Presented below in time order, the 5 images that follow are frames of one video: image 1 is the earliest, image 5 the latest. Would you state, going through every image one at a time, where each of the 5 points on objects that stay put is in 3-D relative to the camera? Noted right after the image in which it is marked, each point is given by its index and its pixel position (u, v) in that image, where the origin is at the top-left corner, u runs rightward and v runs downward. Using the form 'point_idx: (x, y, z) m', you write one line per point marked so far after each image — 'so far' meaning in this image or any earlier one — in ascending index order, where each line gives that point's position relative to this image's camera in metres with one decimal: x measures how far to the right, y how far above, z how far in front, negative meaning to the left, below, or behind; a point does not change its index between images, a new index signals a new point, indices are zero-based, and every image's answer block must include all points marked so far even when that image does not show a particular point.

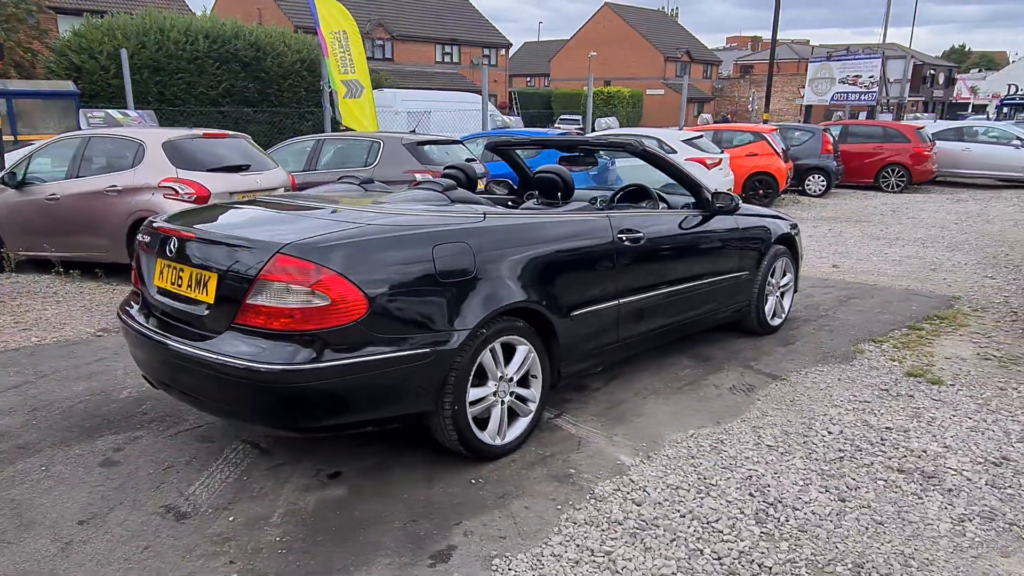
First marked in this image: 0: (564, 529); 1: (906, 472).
0: (+0.2, -0.9, +2.9) m
1: (+1.8, -0.9, +3.4) m
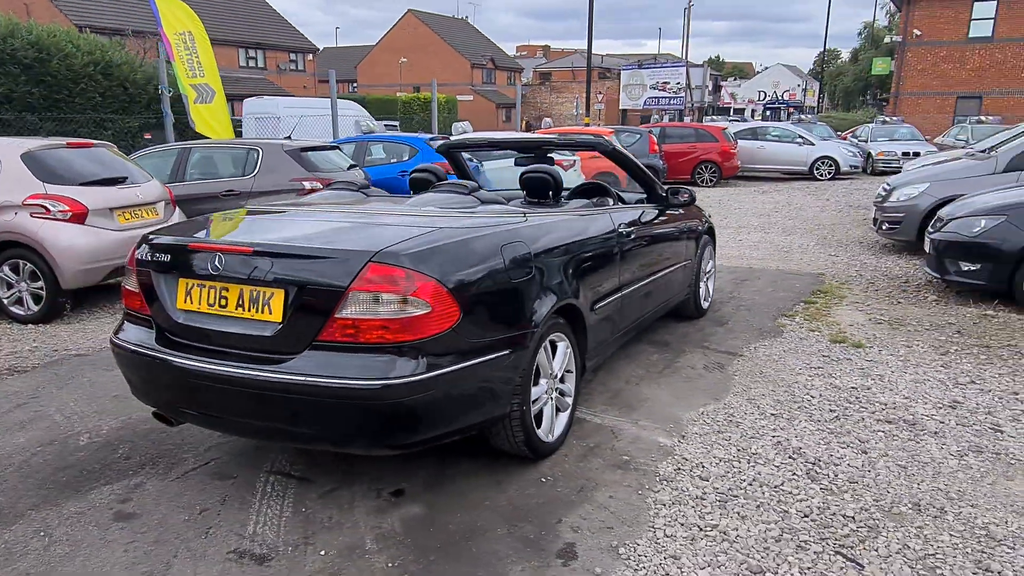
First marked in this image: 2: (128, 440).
0: (+0.6, -0.9, +3.0) m
1: (+2.0, -0.7, +3.9) m
2: (-1.9, -0.8, +3.7) m
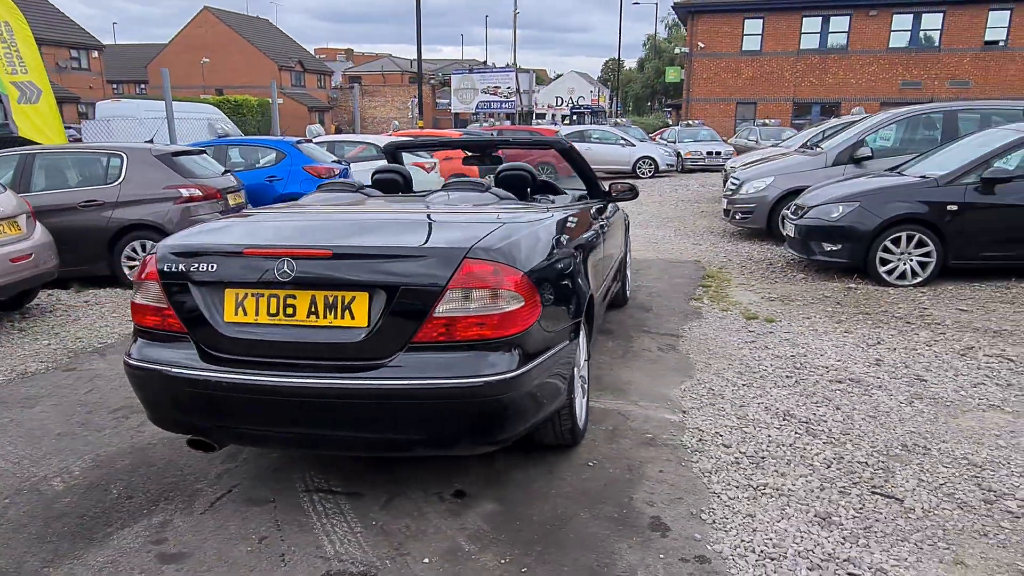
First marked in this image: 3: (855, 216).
0: (+0.9, -0.8, +3.2) m
1: (+2.0, -0.6, +4.5) m
2: (-1.8, -0.8, +3.3) m
3: (+3.4, +0.7, +7.3) m
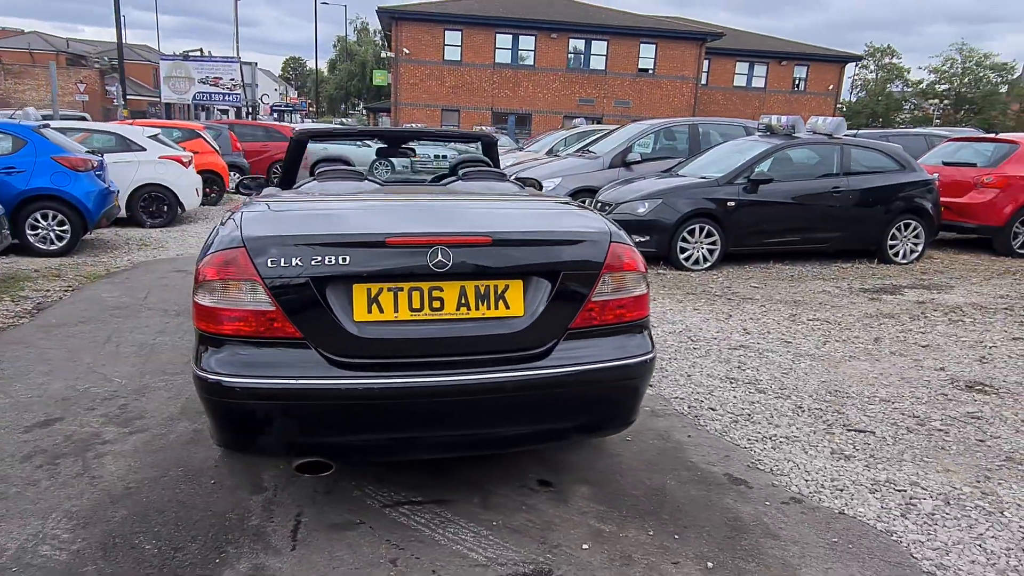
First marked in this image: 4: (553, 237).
0: (+1.1, -0.7, +3.6) m
1: (+1.6, -0.4, +5.2) m
2: (-1.3, -0.9, +2.6) m
3: (+1.7, +0.9, +8.4) m
4: (+0.1, +0.2, +2.5) m
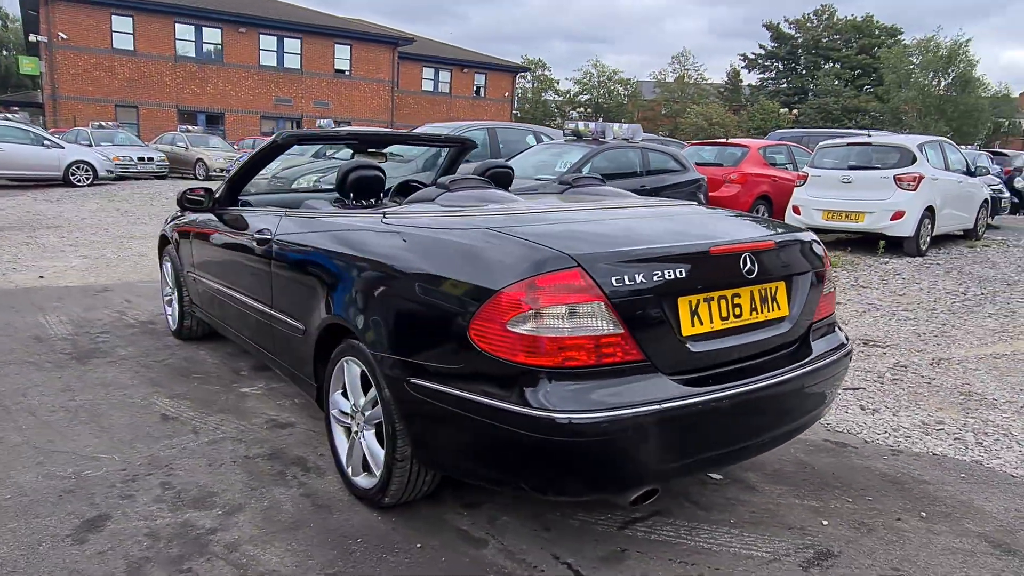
0: (+1.5, -0.7, +4.1) m
1: (+1.3, -0.4, +5.7) m
2: (-0.3, -1.0, +2.1) m
3: (-0.1, +0.9, +8.6) m
4: (+1.0, +0.2, +2.7) m
